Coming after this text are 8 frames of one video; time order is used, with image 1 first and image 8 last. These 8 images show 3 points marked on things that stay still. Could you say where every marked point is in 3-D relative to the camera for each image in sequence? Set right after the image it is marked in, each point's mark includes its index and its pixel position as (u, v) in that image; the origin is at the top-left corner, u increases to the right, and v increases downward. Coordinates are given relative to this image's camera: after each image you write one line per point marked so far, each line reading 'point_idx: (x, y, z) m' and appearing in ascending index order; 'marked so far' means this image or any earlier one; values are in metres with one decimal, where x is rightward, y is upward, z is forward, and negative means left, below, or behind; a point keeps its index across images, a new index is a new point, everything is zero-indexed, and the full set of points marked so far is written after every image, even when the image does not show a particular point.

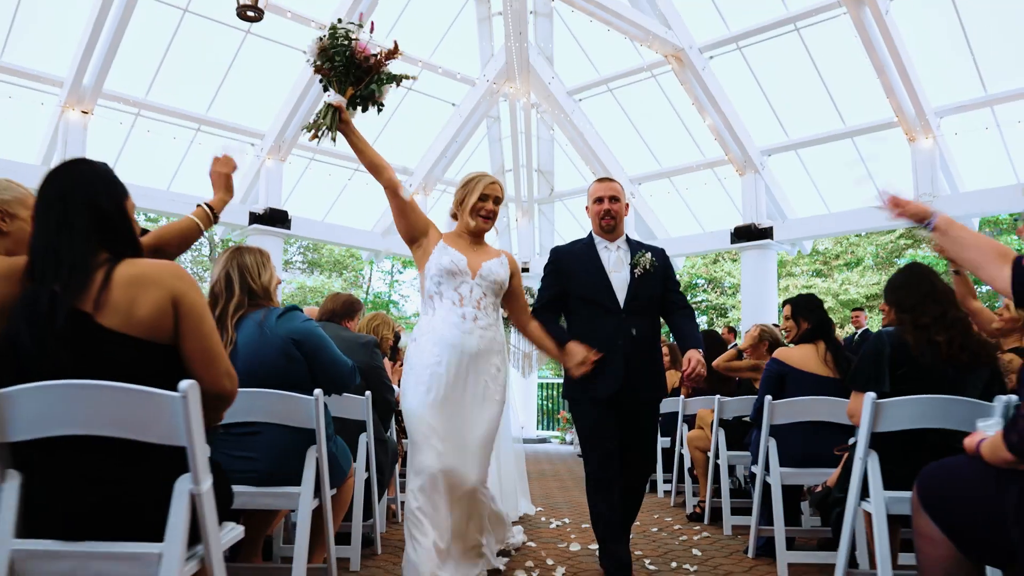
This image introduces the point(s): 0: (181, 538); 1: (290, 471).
0: (-0.7, -0.5, +1.6) m
1: (-0.8, -0.6, +2.8) m
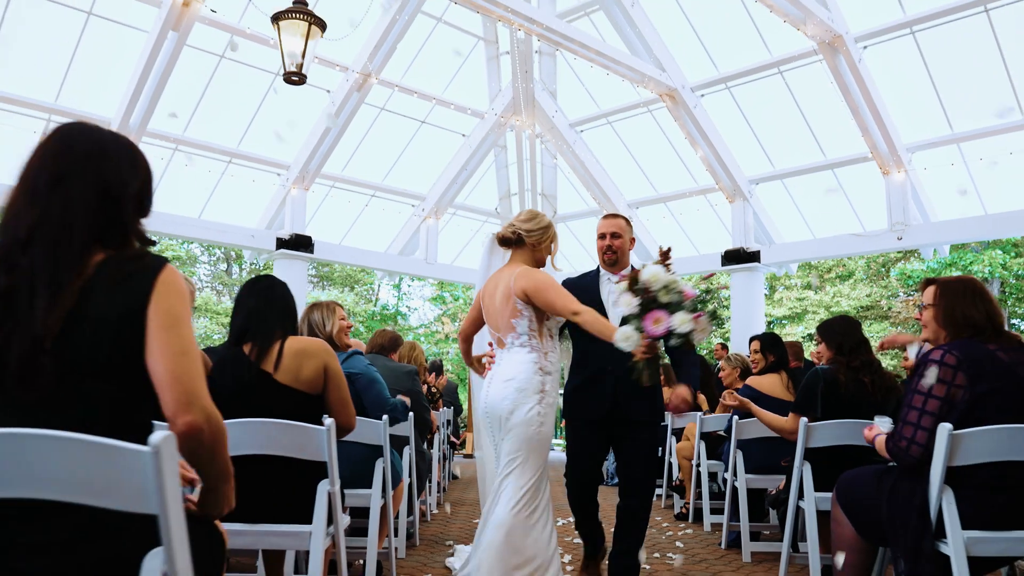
0: (-0.6, -0.8, +2.5) m
1: (-0.7, -0.9, +3.6) m
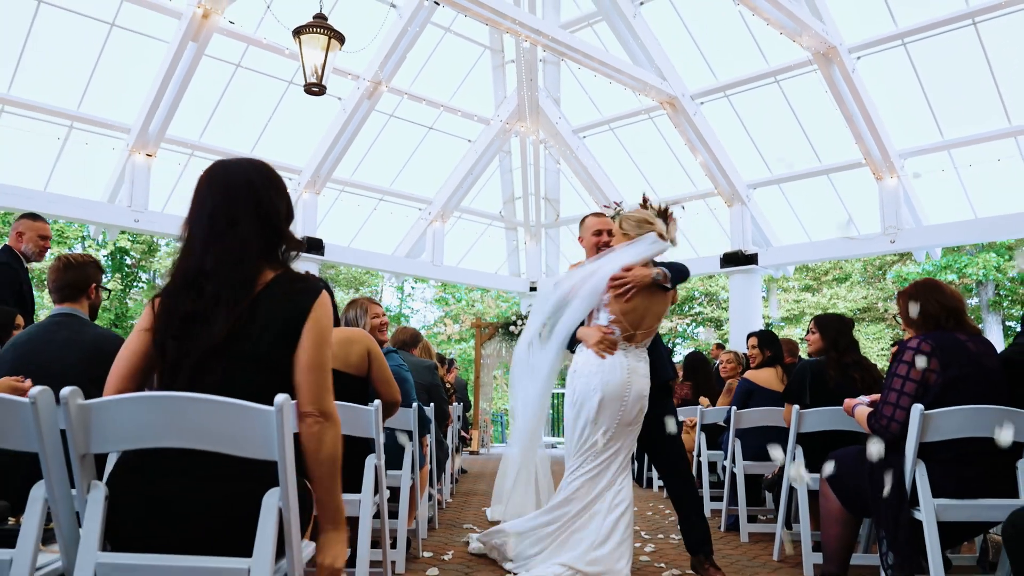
0: (-0.5, -0.7, +2.8) m
1: (-0.6, -0.9, +4.0) m
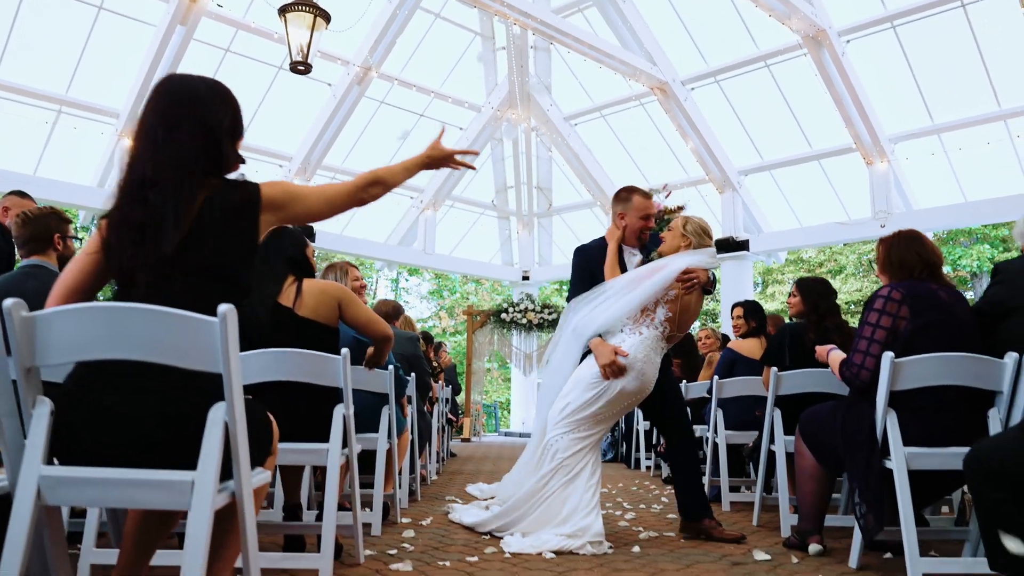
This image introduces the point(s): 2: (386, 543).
0: (-0.6, -0.6, +2.8) m
1: (-0.7, -0.7, +3.9) m
2: (-0.6, -1.2, +3.5) m
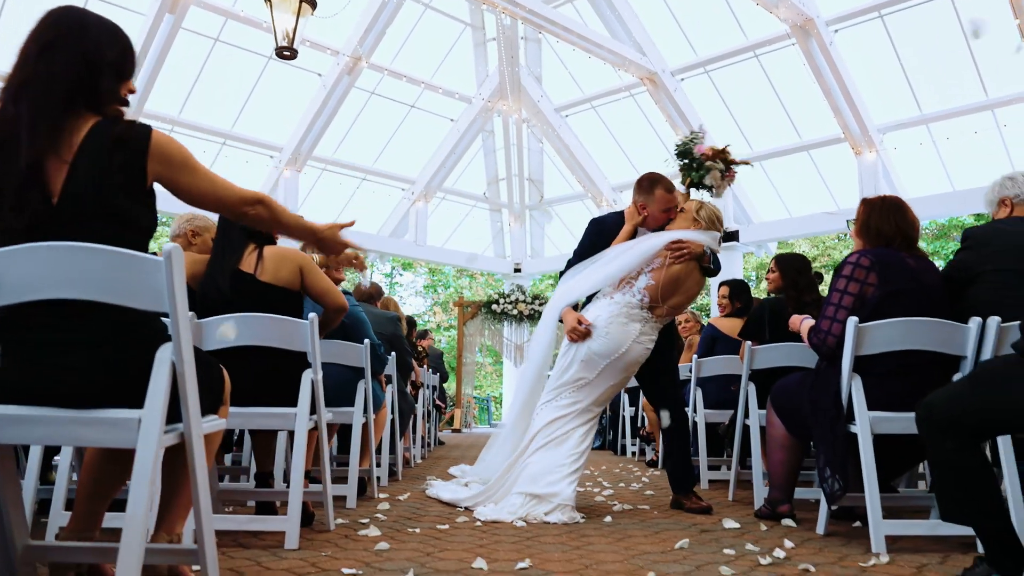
0: (-0.8, -0.4, +2.8) m
1: (-0.9, -0.6, +4.0) m
2: (-0.7, -1.0, +3.6) m
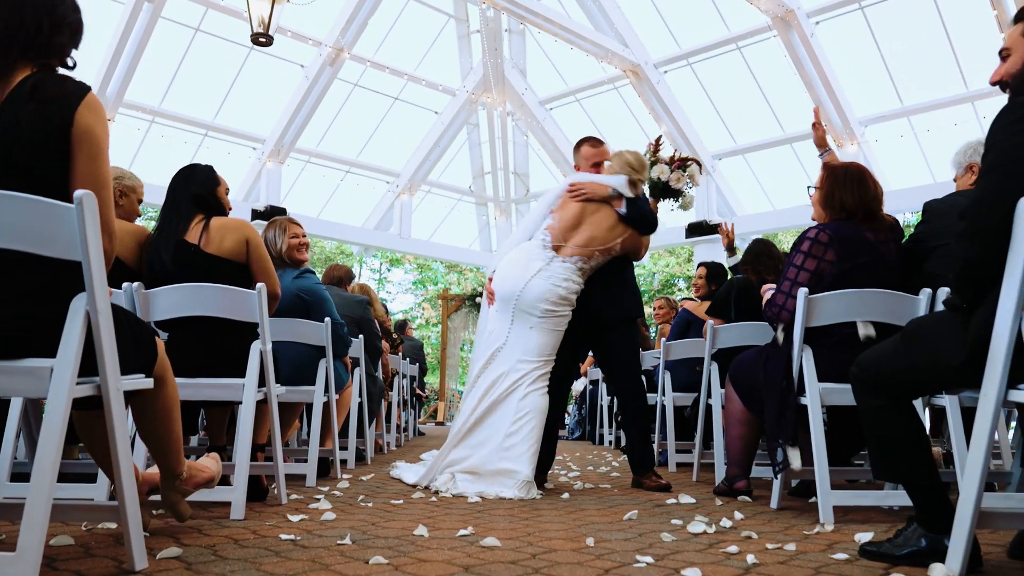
0: (-0.9, -0.3, +2.8) m
1: (-1.0, -0.4, +3.9) m
2: (-0.9, -0.9, +3.5) m
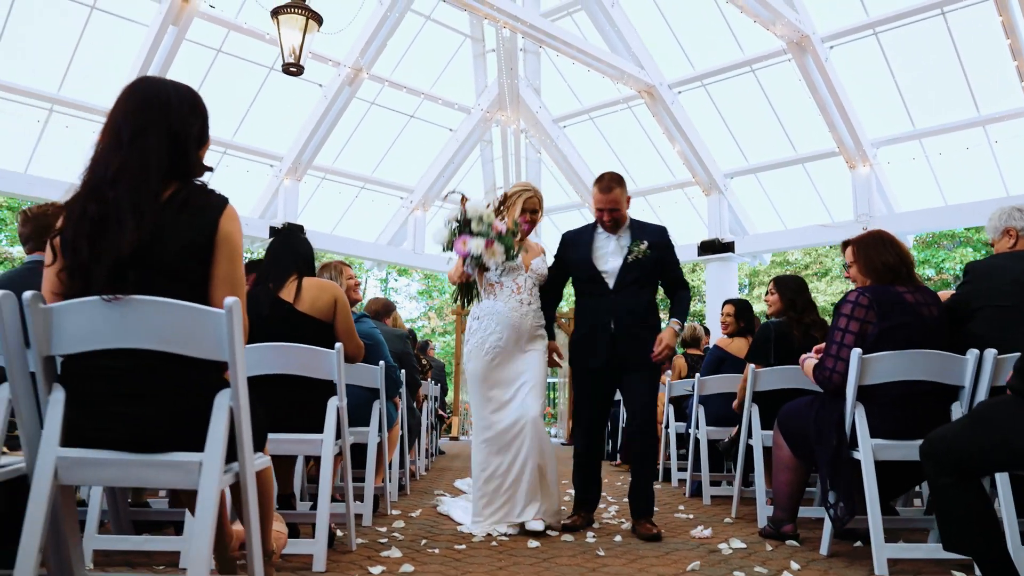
0: (-0.7, -0.5, +2.9) m
1: (-0.8, -0.7, +4.1) m
2: (-0.6, -1.2, +3.7) m
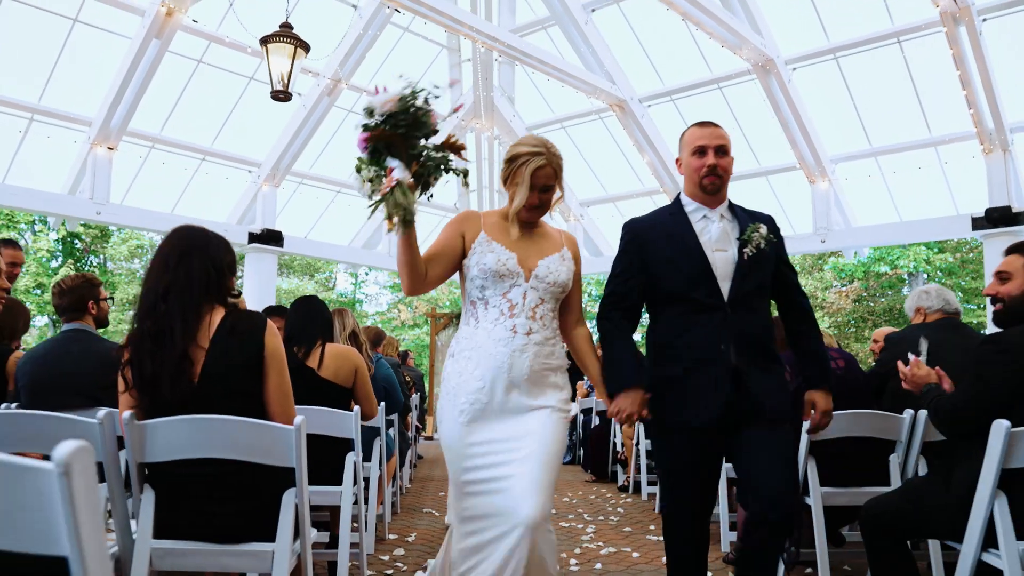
0: (-0.7, -0.8, +3.3) m
1: (-0.9, -0.9, +4.4) m
2: (-0.7, -1.4, +4.0) m
